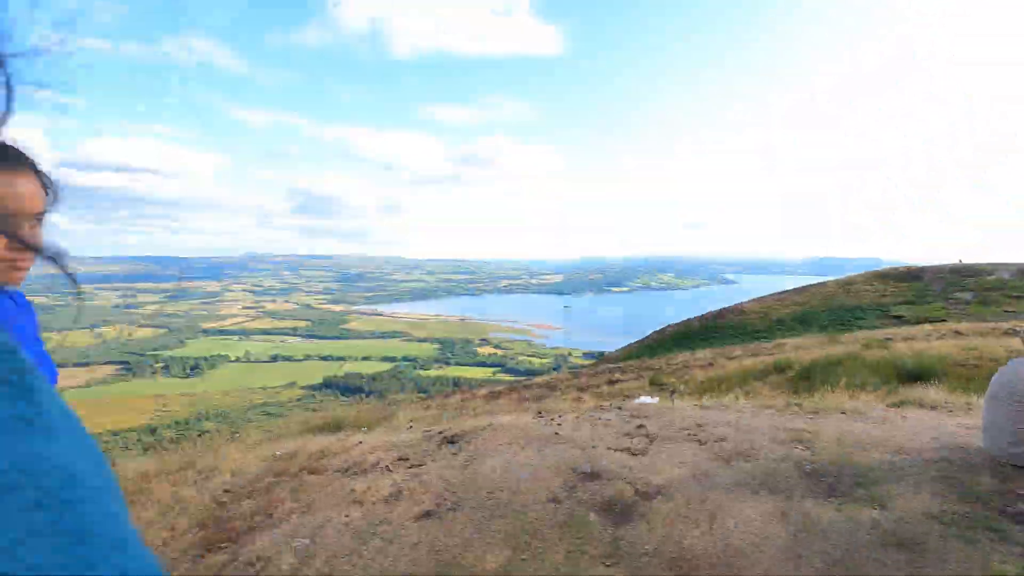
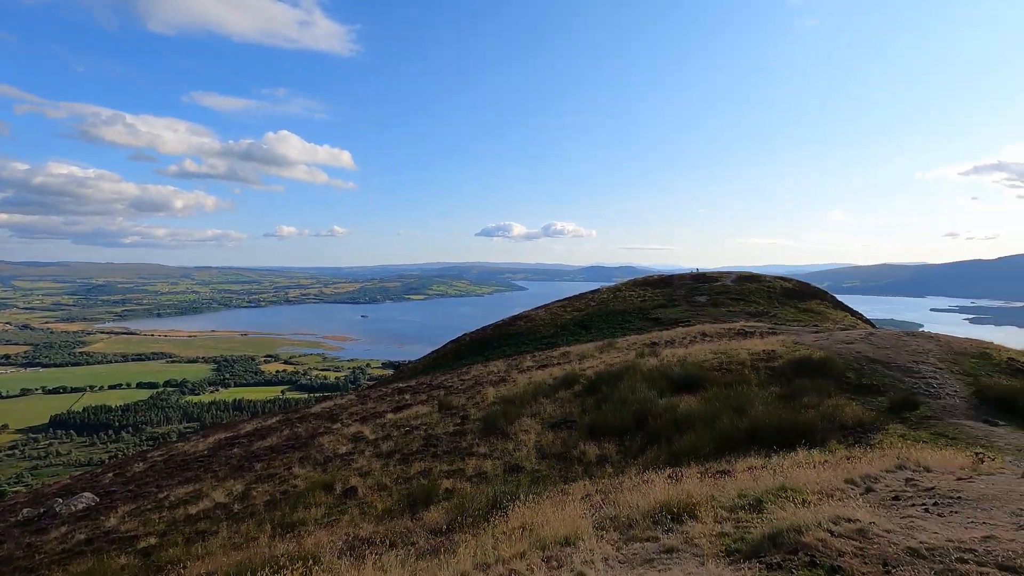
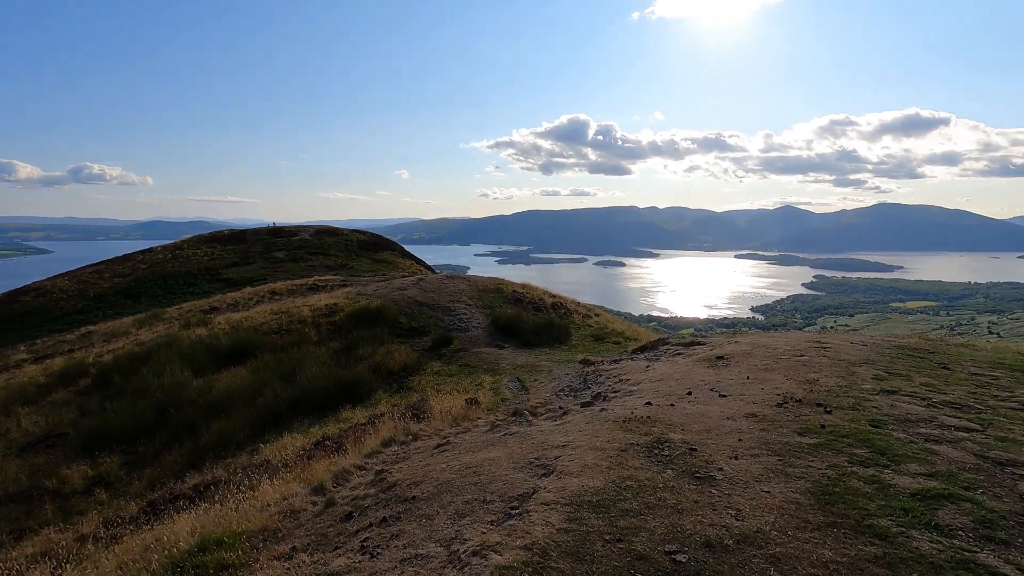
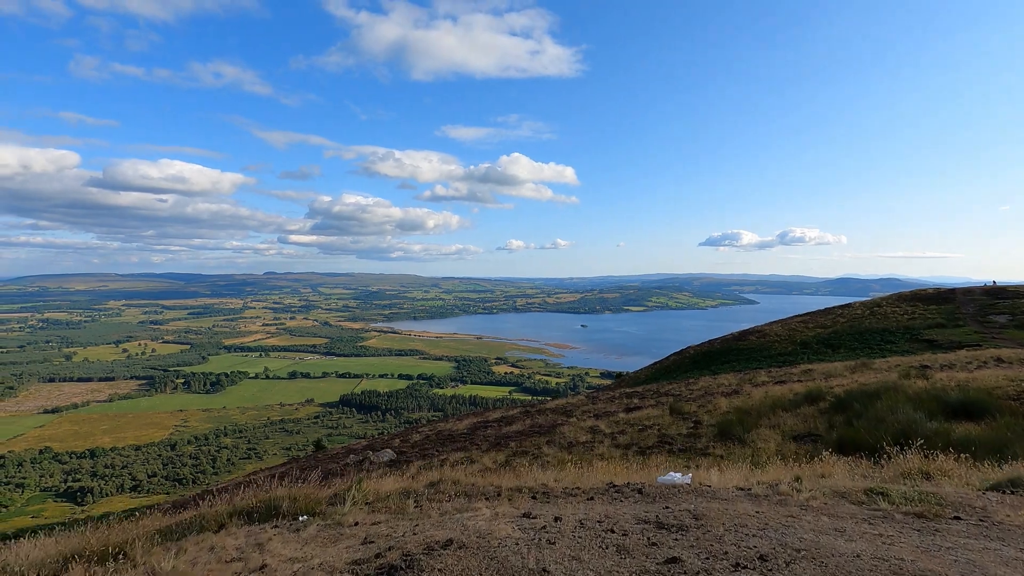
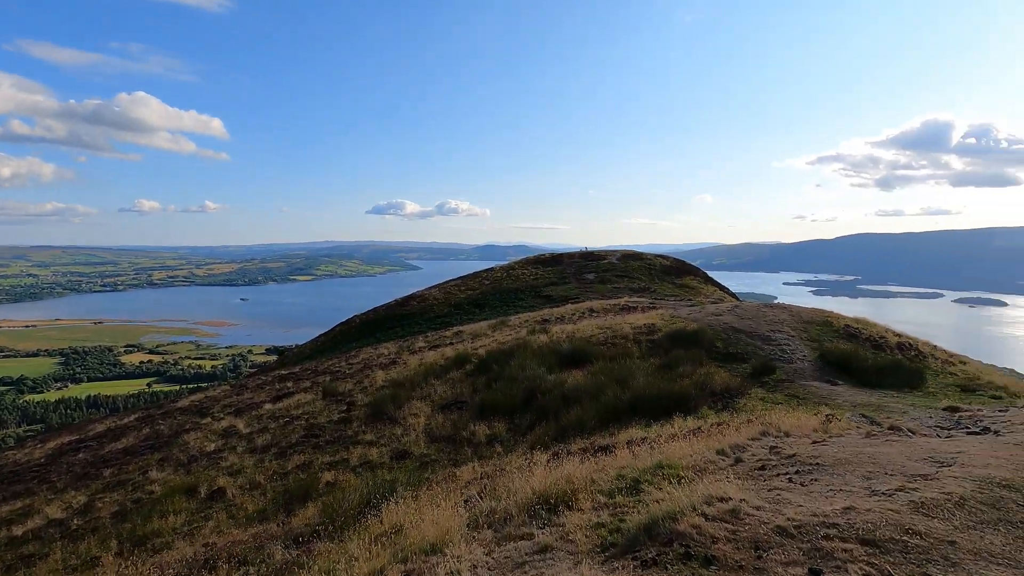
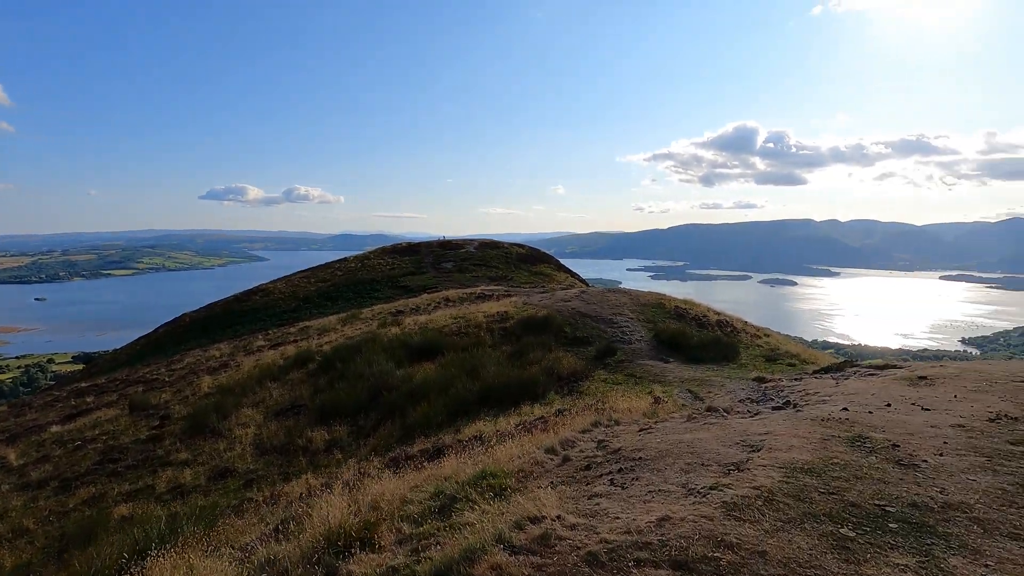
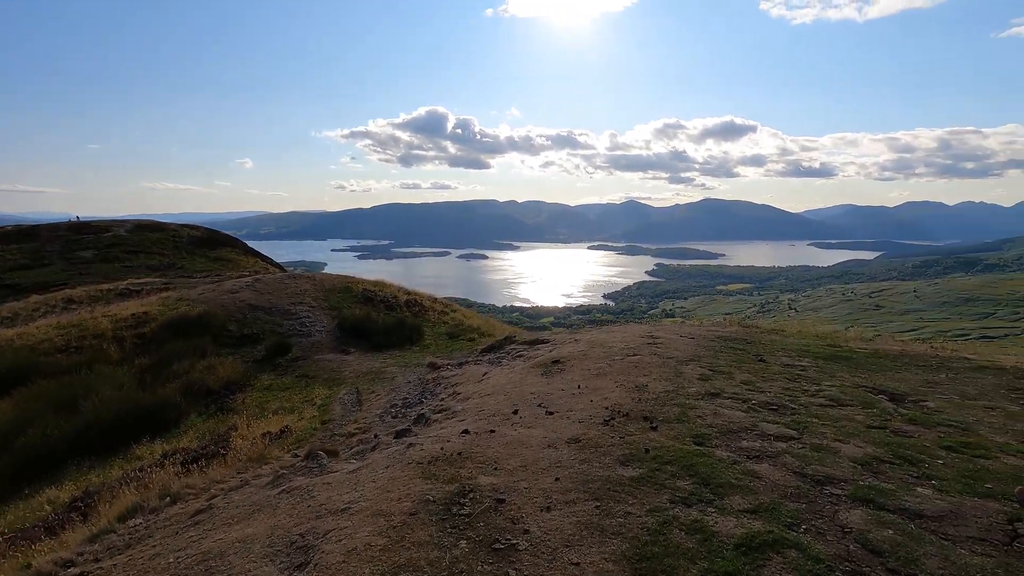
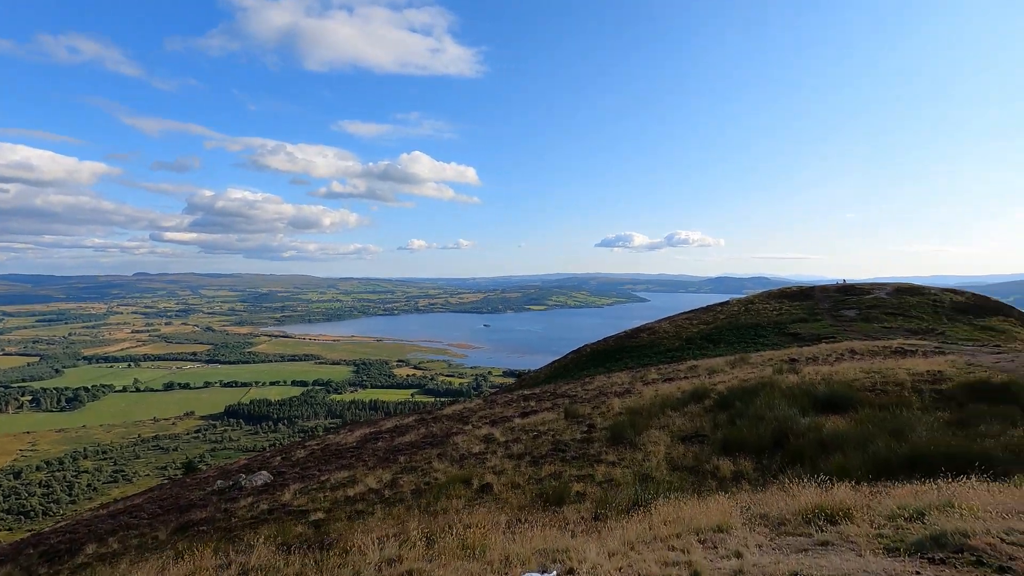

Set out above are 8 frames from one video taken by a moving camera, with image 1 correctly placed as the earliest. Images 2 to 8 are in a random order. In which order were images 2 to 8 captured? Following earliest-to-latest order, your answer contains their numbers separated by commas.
4, 8, 2, 5, 6, 3, 7
